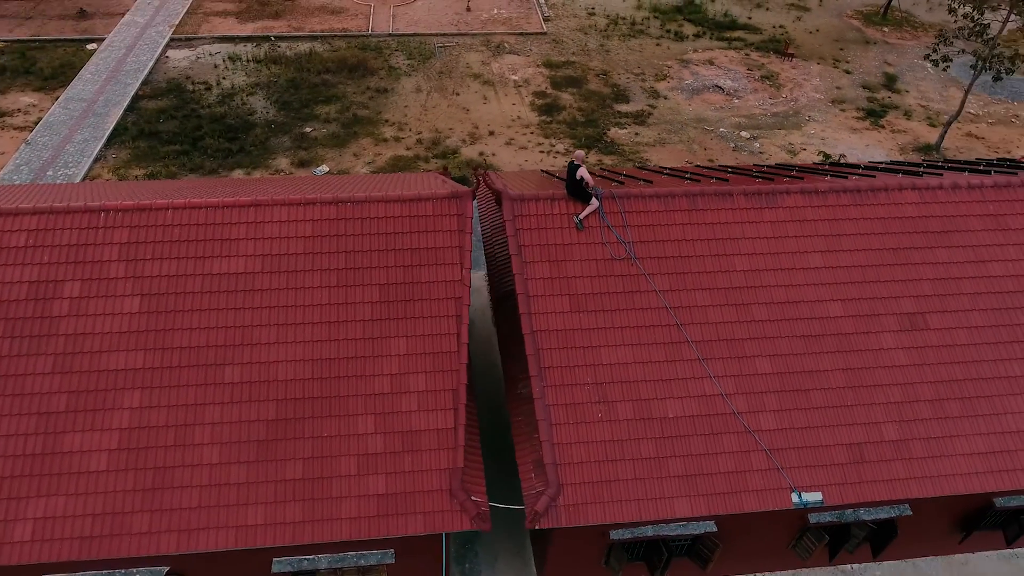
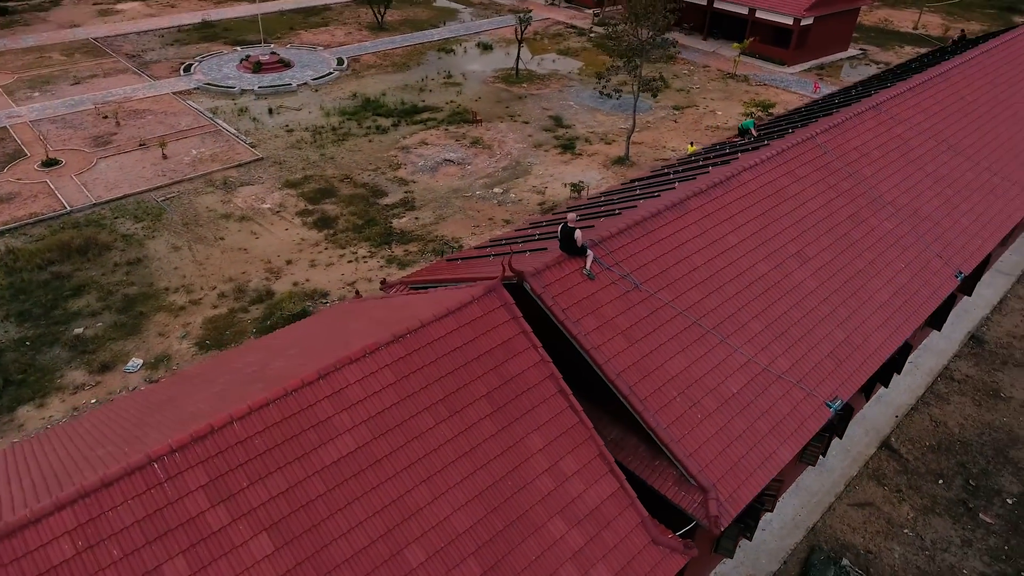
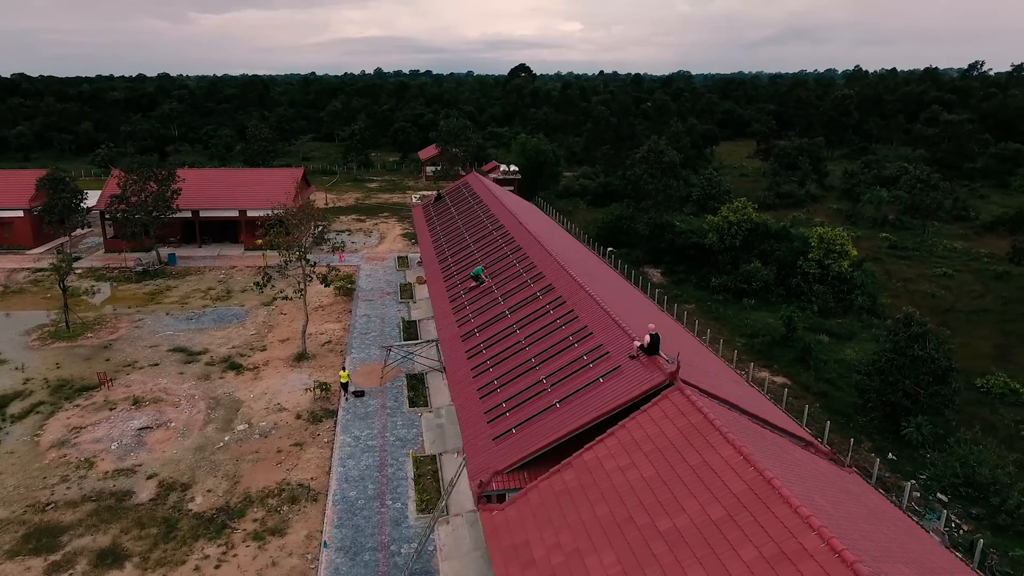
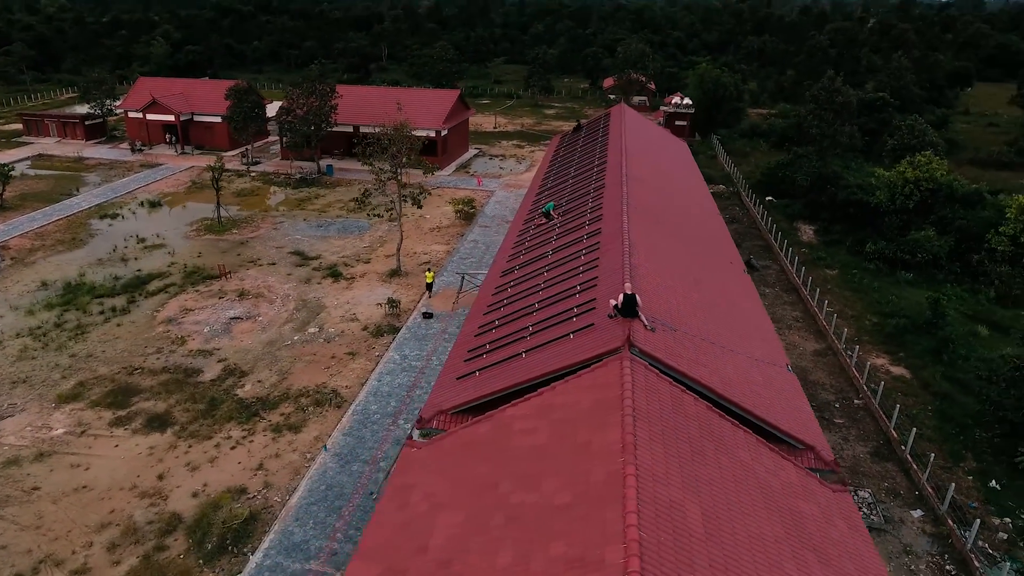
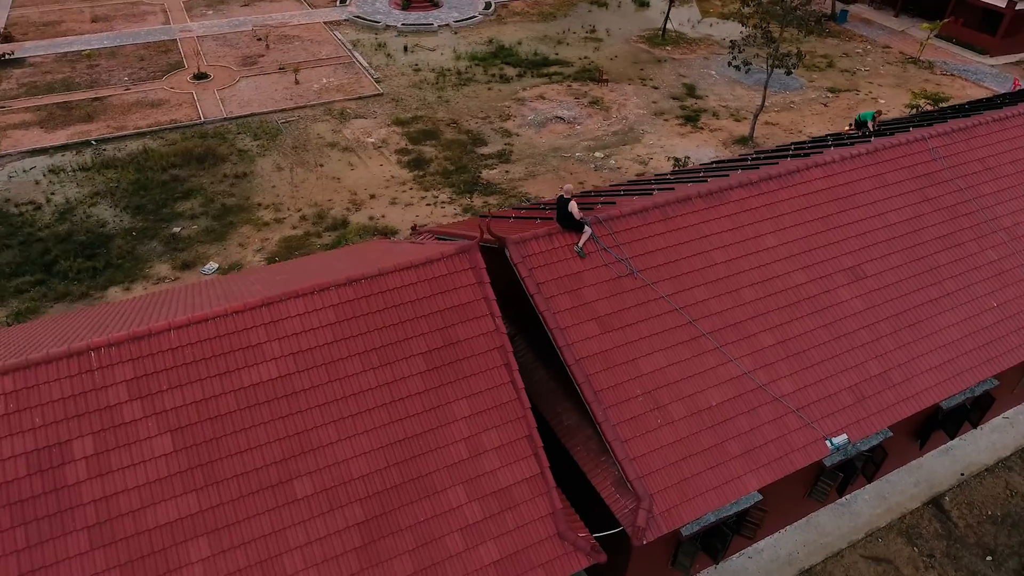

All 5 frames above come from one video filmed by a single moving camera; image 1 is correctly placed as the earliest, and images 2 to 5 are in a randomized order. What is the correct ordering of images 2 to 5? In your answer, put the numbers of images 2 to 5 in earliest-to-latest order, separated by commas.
5, 2, 4, 3
